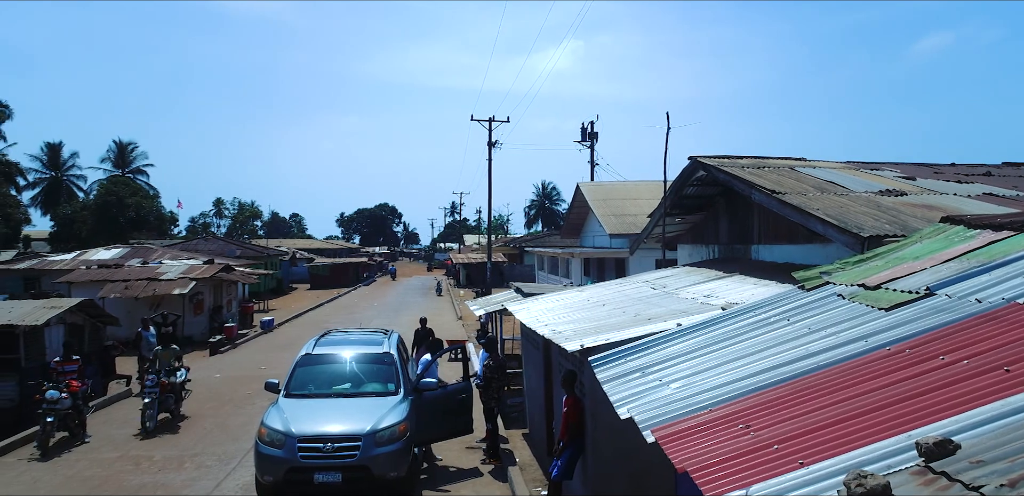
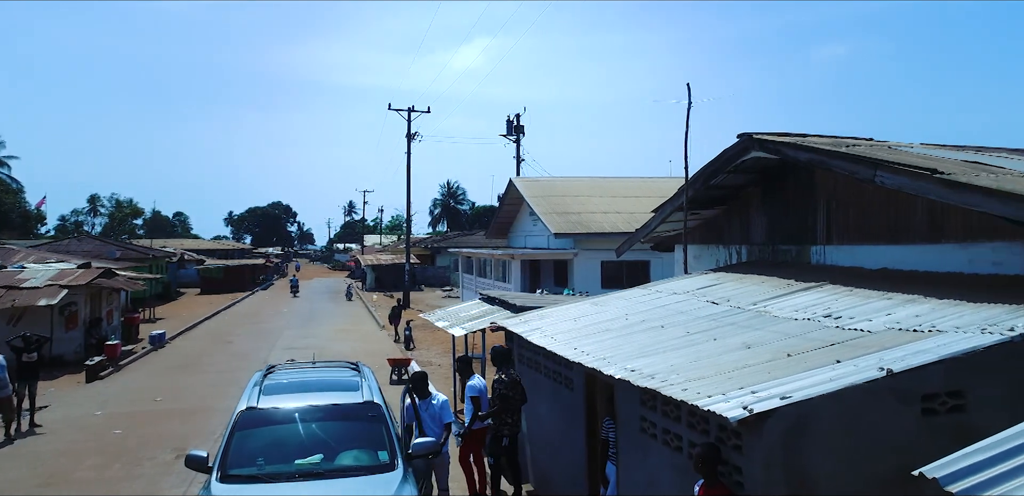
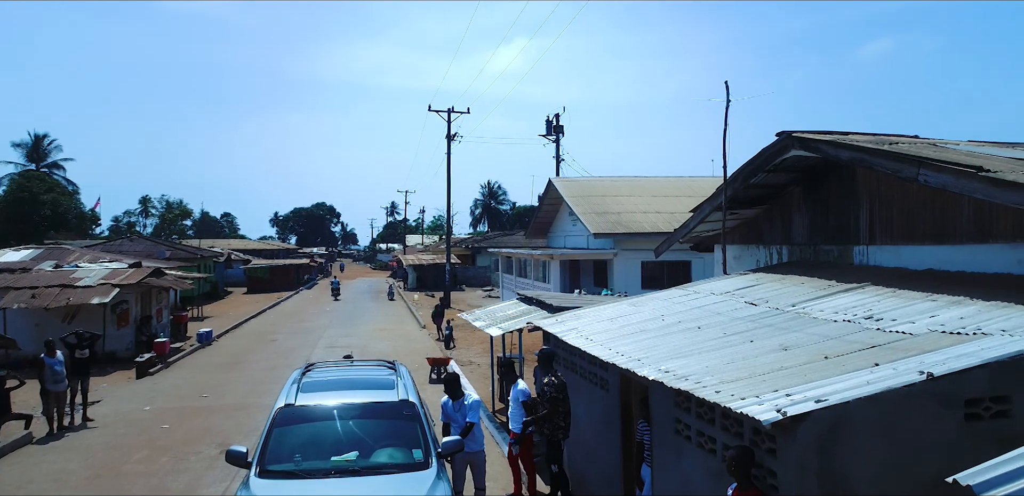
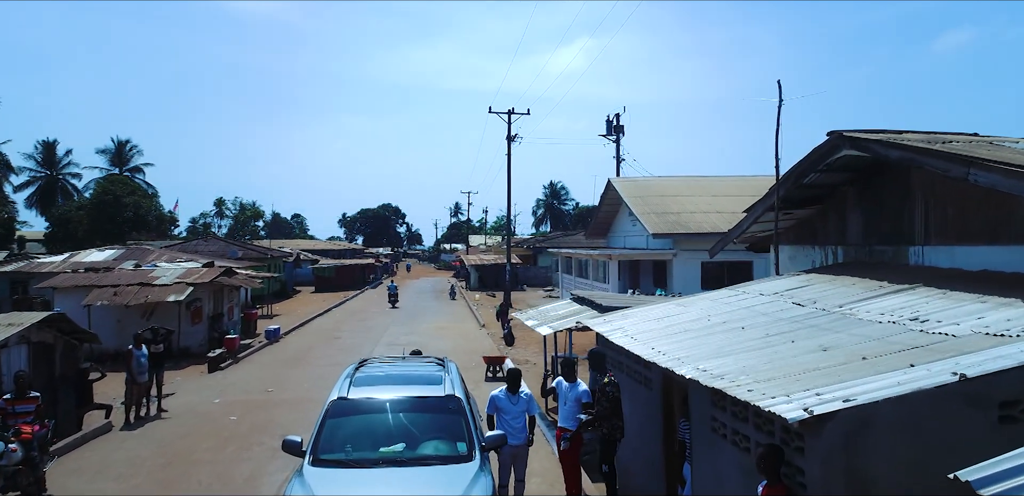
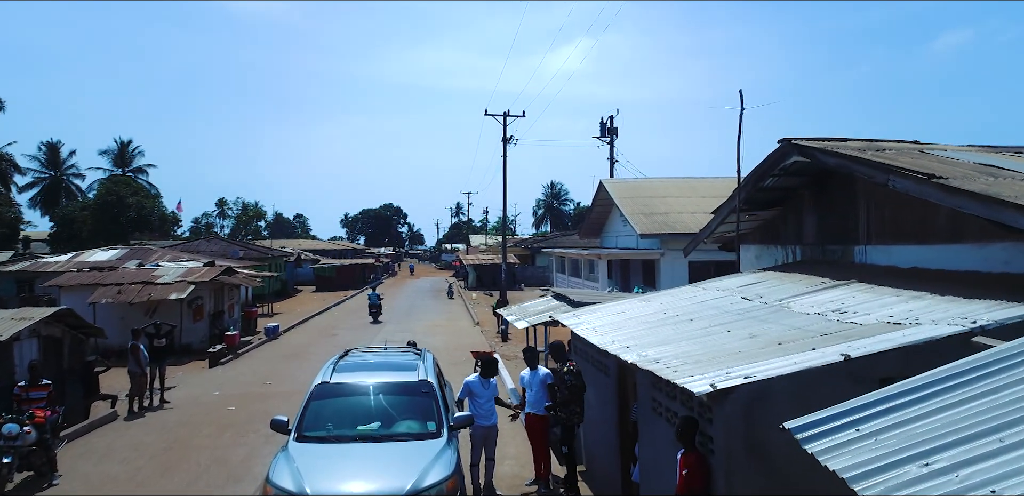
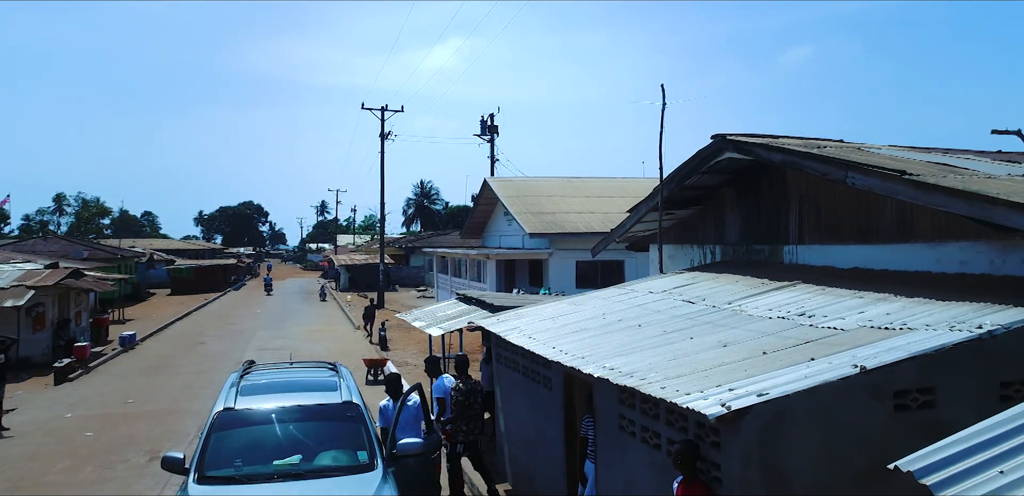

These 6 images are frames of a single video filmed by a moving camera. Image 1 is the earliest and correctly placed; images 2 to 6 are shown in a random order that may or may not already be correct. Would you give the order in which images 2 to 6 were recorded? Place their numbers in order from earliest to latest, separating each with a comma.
5, 4, 3, 2, 6
